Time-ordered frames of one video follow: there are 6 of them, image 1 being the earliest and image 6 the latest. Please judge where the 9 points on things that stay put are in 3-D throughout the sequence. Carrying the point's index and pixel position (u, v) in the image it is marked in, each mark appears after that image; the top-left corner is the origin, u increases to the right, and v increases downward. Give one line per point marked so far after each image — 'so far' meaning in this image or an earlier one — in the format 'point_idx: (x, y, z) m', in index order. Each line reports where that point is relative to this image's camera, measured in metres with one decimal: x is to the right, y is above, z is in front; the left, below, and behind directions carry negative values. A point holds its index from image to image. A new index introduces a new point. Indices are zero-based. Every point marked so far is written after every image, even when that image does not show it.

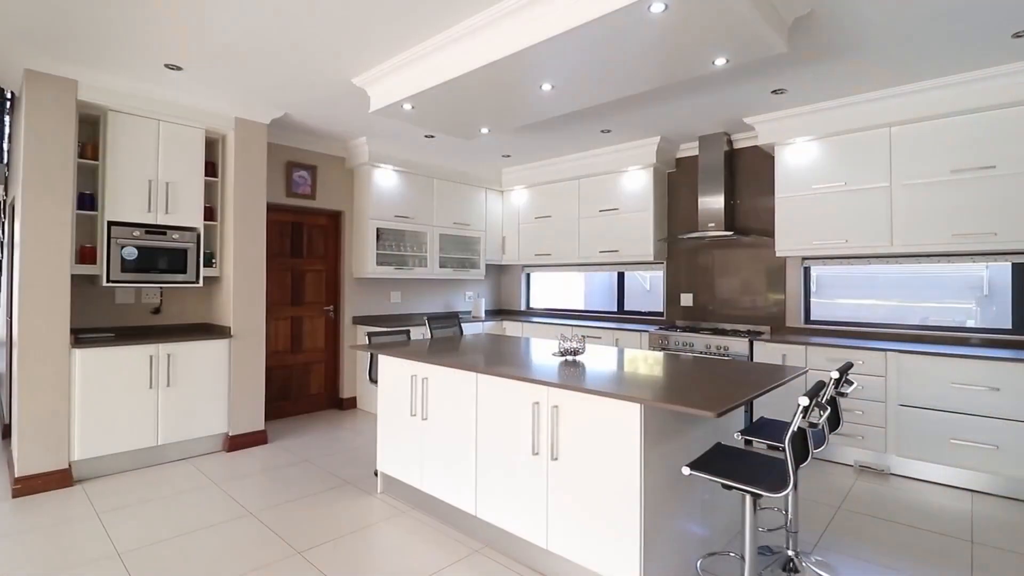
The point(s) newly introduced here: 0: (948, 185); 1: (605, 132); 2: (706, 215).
0: (+2.7, +0.6, +3.2) m
1: (+0.8, +1.3, +4.3) m
2: (+1.6, +0.6, +4.3) m
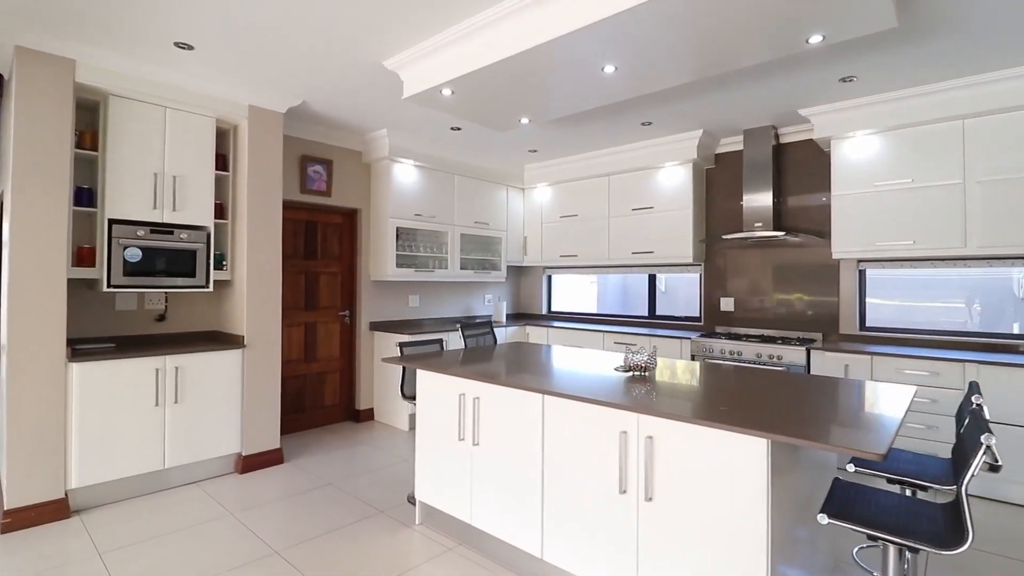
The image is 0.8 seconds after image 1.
0: (+3.0, +0.6, +2.9) m
1: (+1.1, +1.3, +4.0) m
2: (+1.9, +0.6, +4.0) m
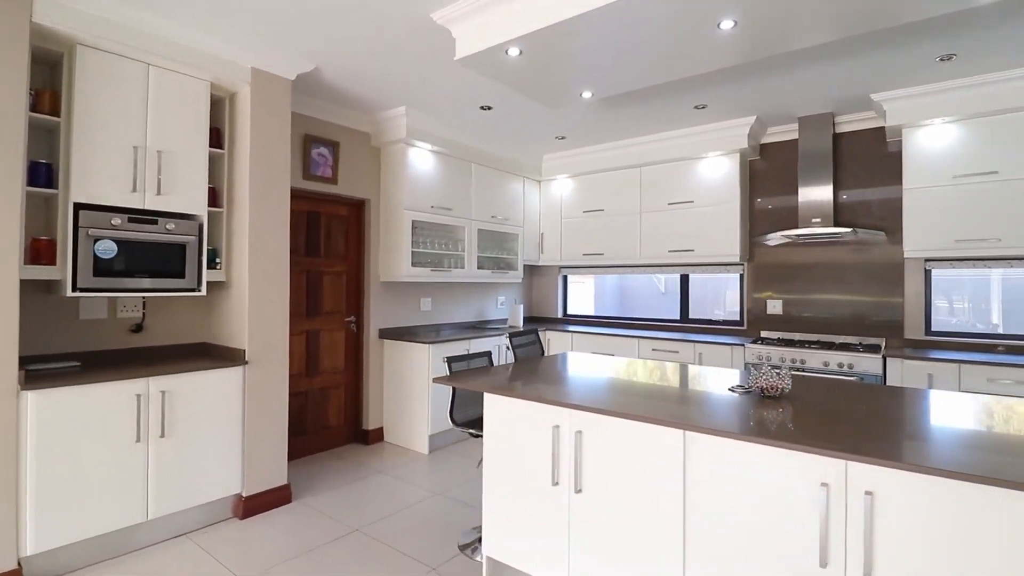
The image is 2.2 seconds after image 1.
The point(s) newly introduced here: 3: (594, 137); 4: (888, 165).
0: (+3.3, +0.6, +2.7) m
1: (+1.3, +1.3, +3.6) m
2: (+2.1, +0.6, +3.7) m
3: (+0.7, +1.3, +4.3) m
4: (+2.6, +0.9, +3.6) m
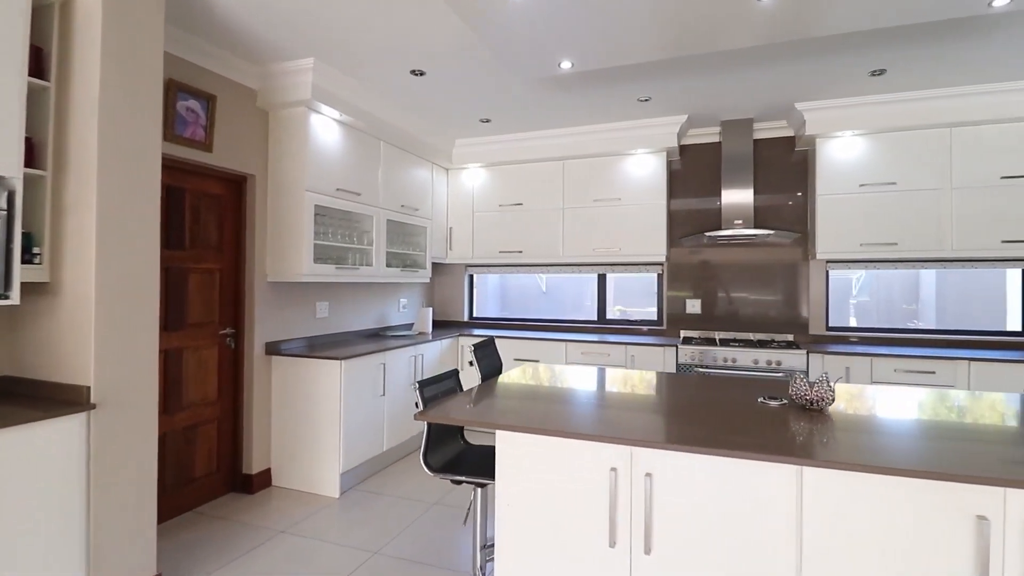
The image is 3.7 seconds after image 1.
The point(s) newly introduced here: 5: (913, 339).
0: (+3.0, +0.6, +3.2) m
1: (+0.9, +1.3, +3.4) m
2: (+1.6, +0.6, +3.8) m
3: (+0.1, +1.3, +3.9) m
4: (+2.1, +0.9, +3.8) m
5: (+2.8, -0.4, +3.6) m
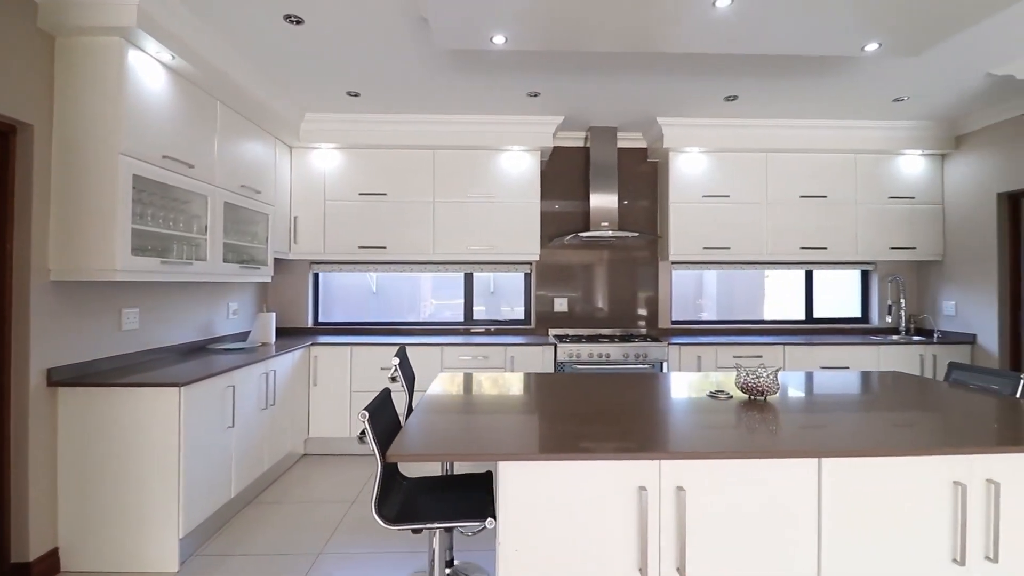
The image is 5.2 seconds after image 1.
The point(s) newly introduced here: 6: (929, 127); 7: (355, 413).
0: (+2.2, +0.6, +4.0) m
1: (+0.1, +1.3, +3.4) m
2: (+0.7, +0.6, +4.0) m
3: (-0.8, +1.3, +3.5) m
4: (+1.1, +0.9, +4.2) m
5: (+1.8, -0.3, +4.3) m
6: (+3.1, +1.2, +3.8) m
7: (-1.1, -0.9, +3.7) m
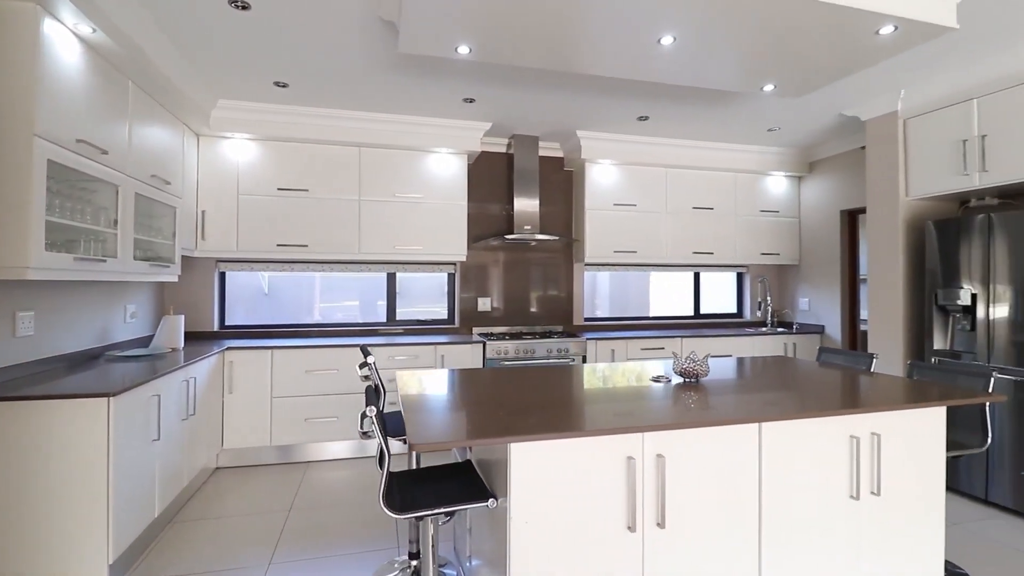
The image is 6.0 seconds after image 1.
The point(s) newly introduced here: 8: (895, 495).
0: (+1.6, +0.6, +4.5) m
1: (-0.3, +1.3, +3.5) m
2: (+0.1, +0.6, +4.2) m
3: (-1.3, +1.3, +3.4) m
4: (+0.4, +0.9, +4.5) m
5: (+1.2, -0.3, +4.8) m
6: (+2.5, +1.2, +4.6) m
7: (-1.6, -0.9, +3.5) m
8: (+1.4, -0.7, +1.8) m
